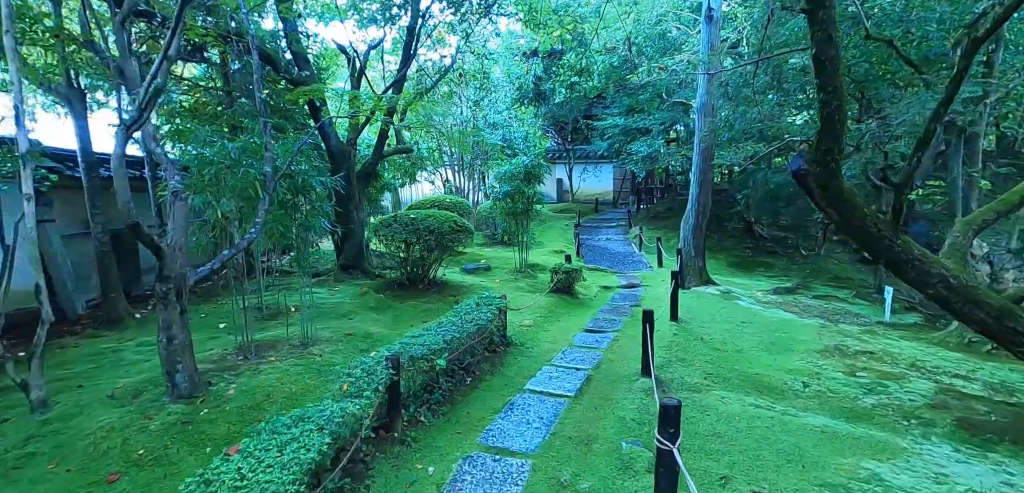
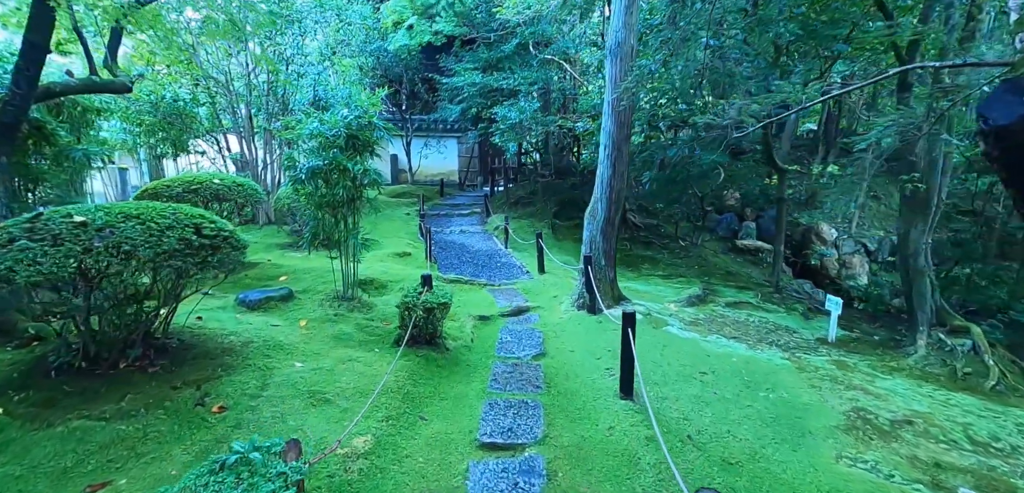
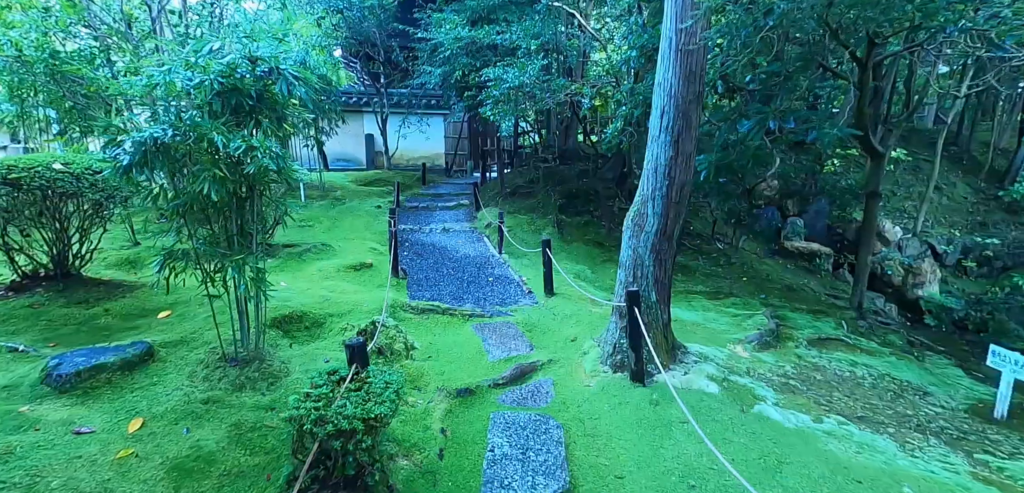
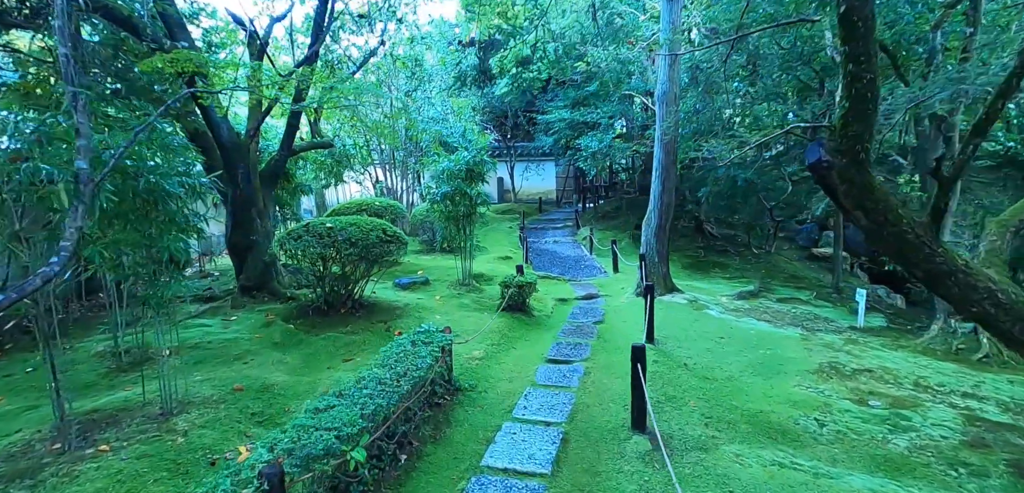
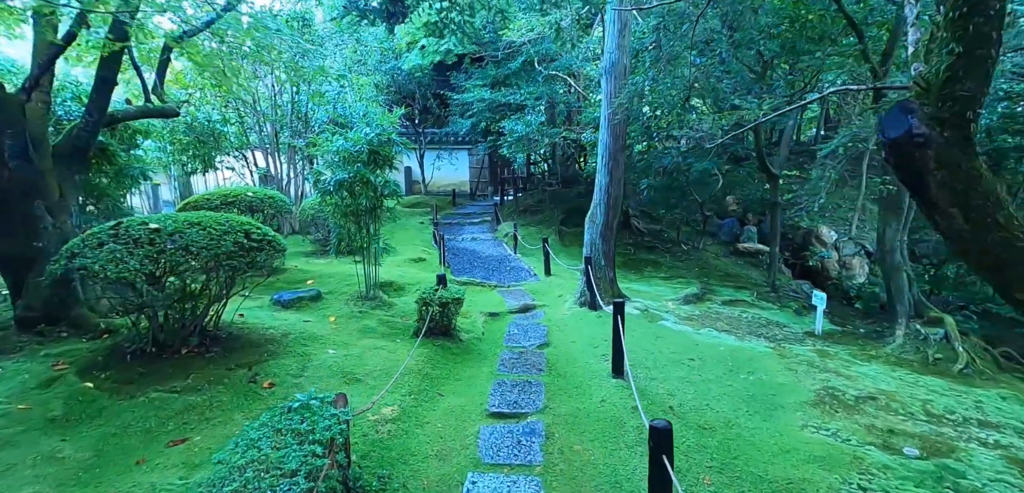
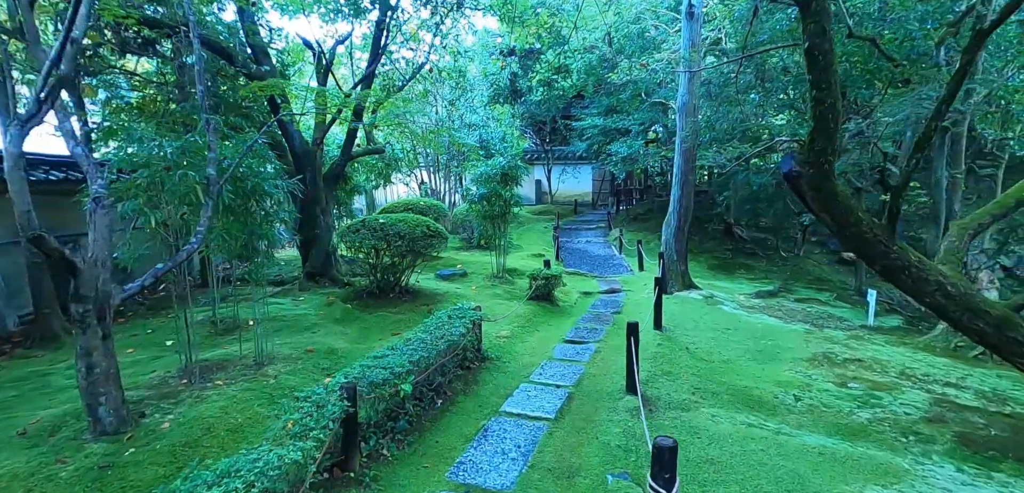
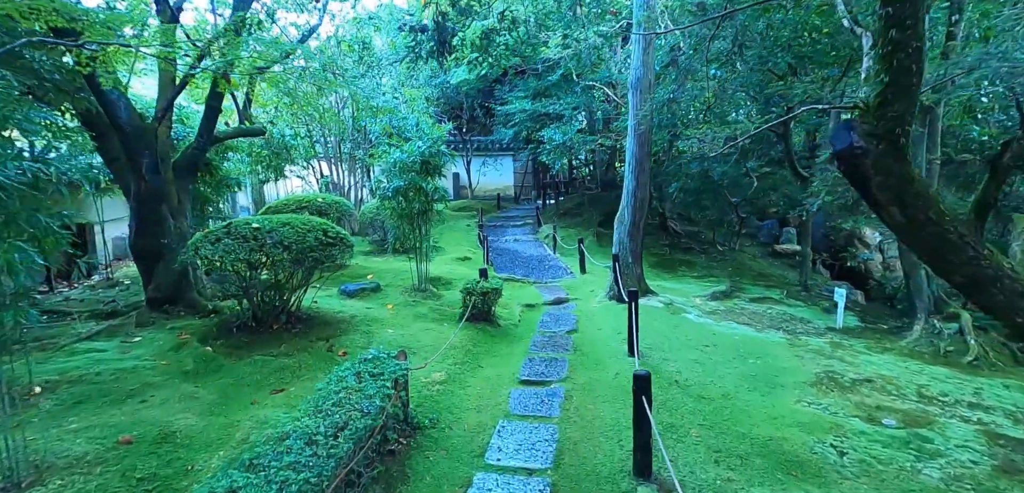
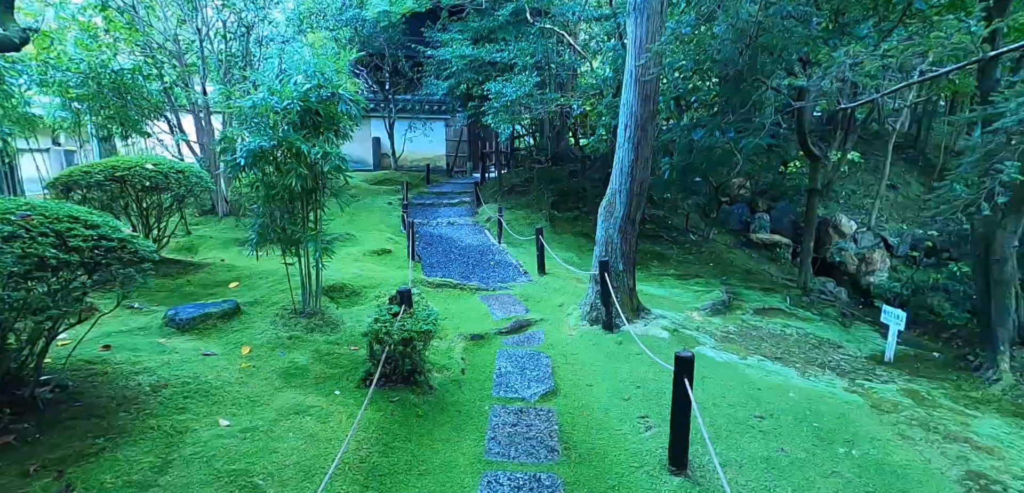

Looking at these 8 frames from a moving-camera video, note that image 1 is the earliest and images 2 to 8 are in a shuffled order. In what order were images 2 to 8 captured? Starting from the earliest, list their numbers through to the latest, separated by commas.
6, 4, 7, 5, 2, 8, 3
